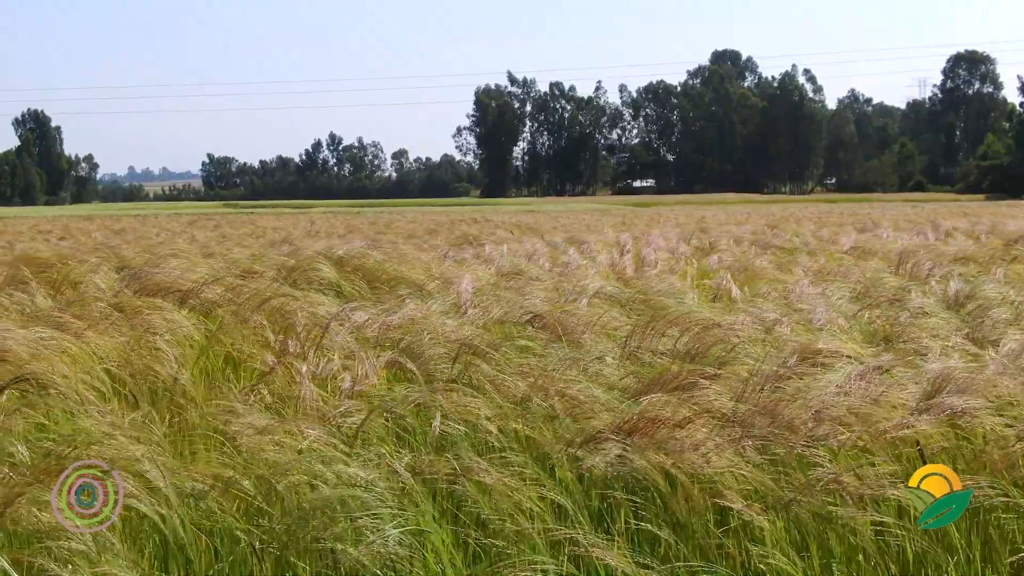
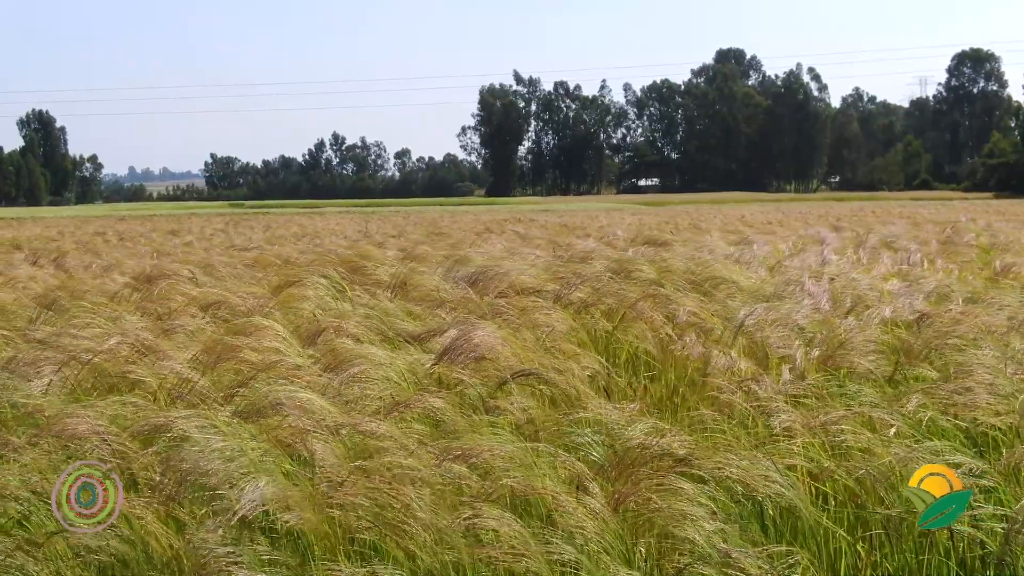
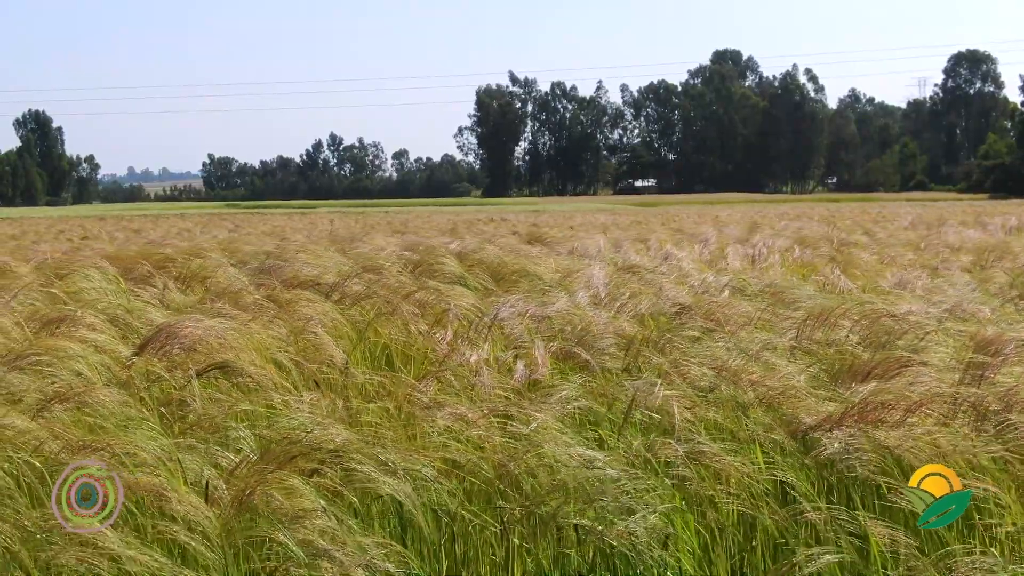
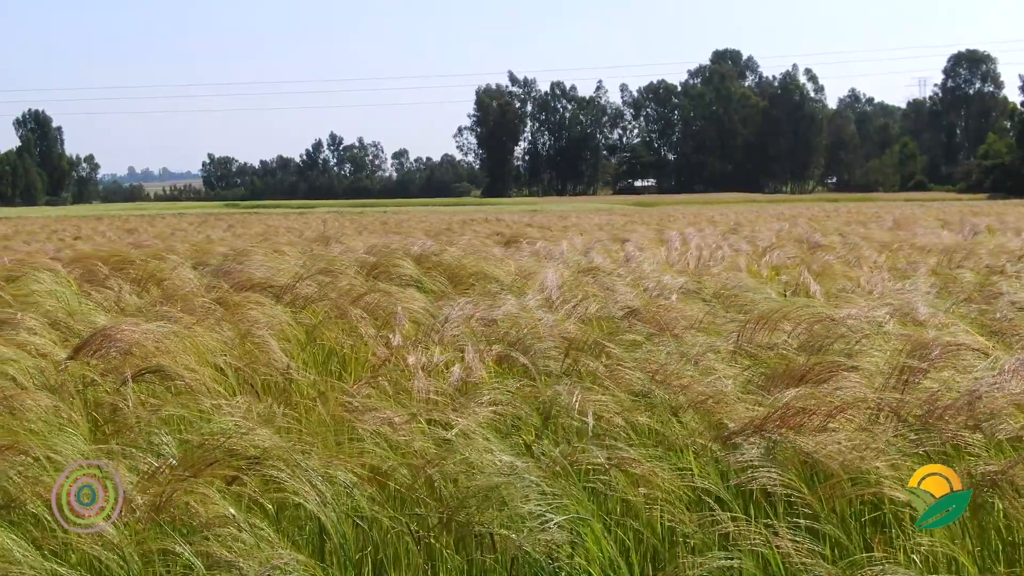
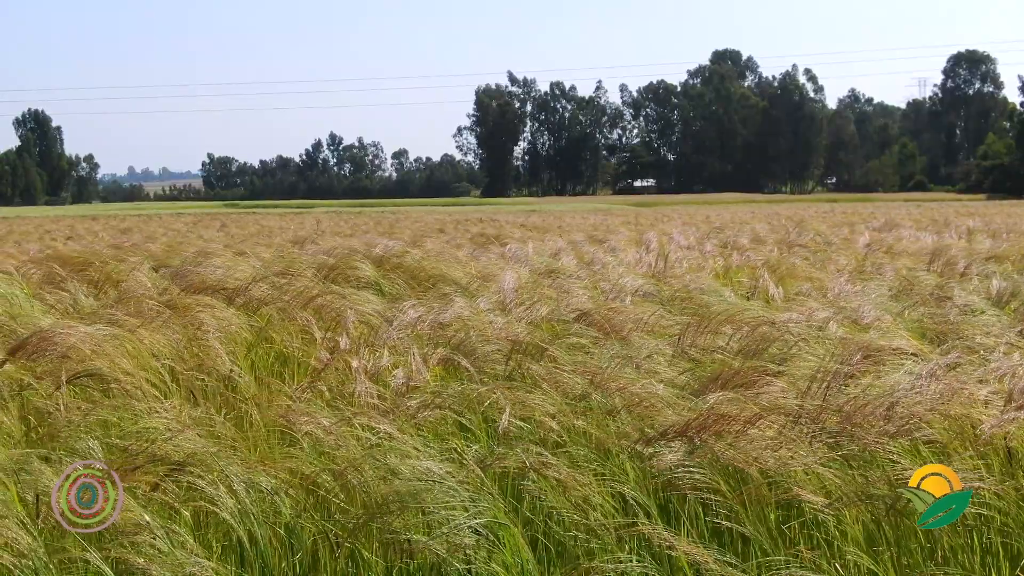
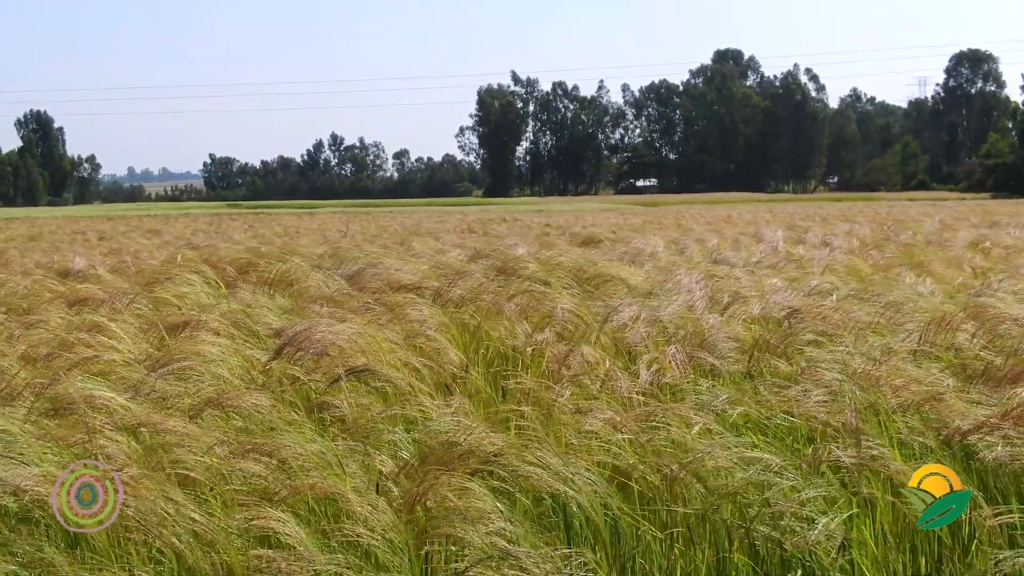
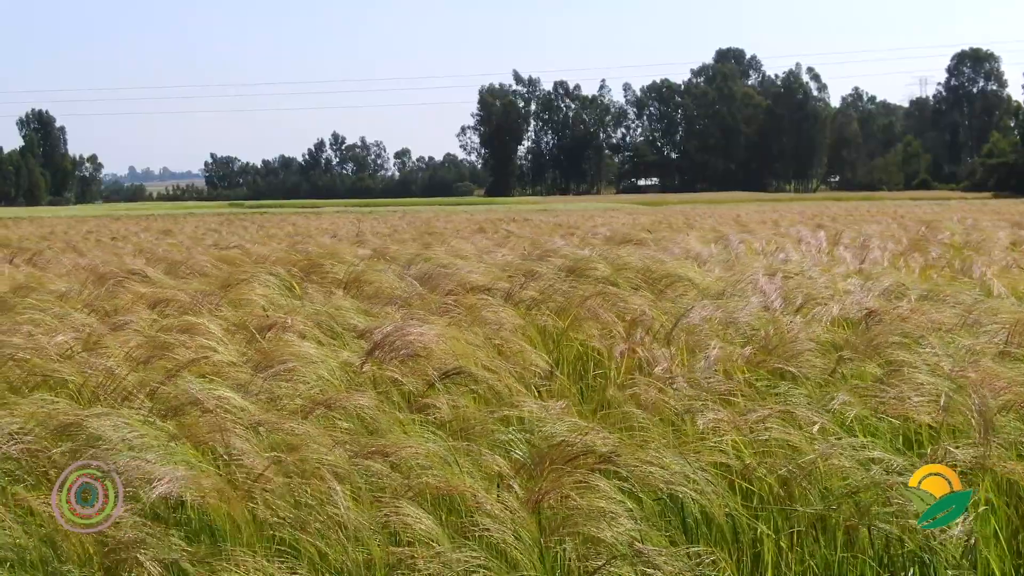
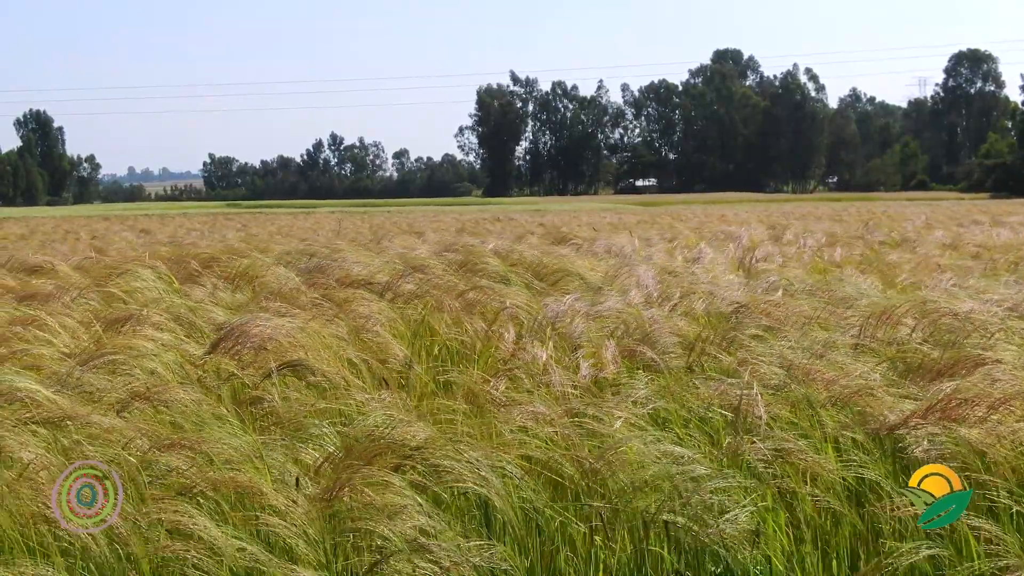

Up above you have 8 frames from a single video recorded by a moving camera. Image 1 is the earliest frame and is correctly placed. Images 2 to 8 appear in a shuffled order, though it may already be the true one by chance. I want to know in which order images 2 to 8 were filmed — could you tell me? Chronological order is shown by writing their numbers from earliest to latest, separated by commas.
5, 4, 3, 8, 6, 7, 2
